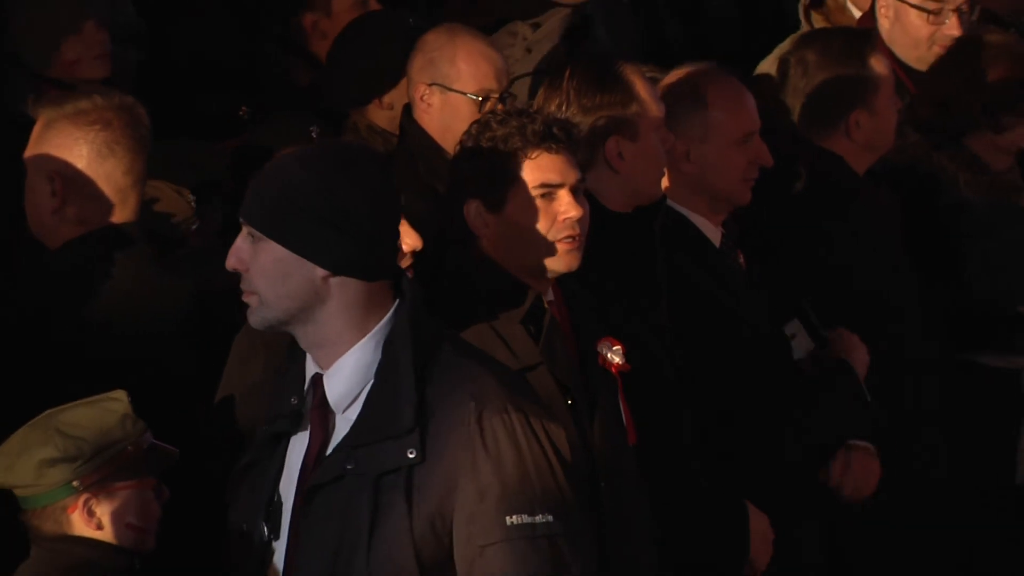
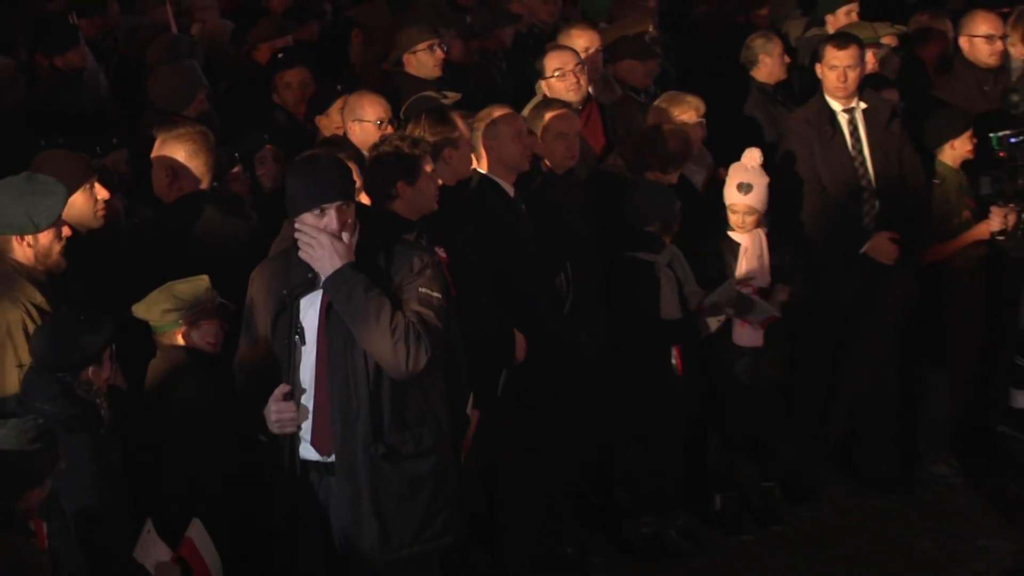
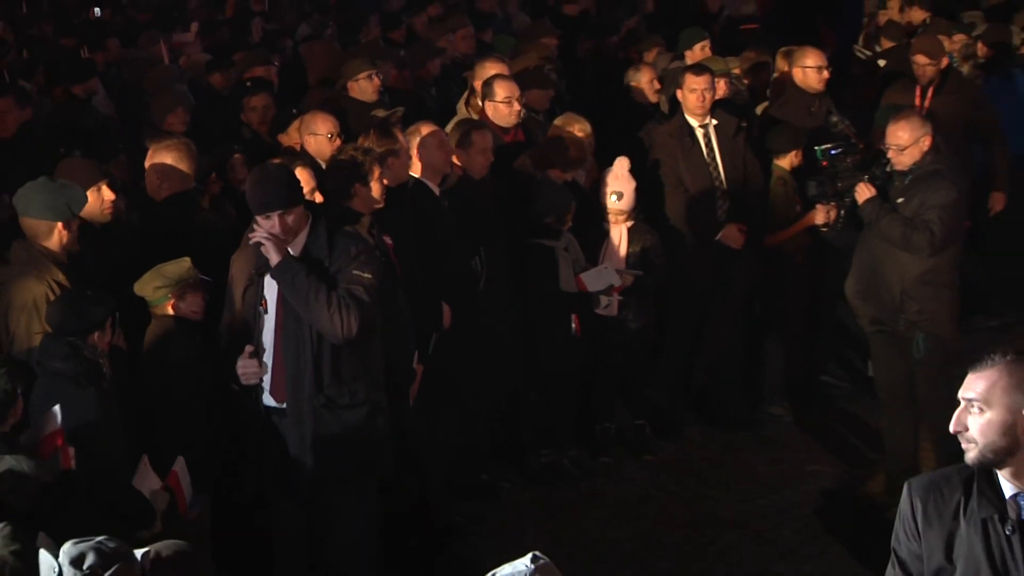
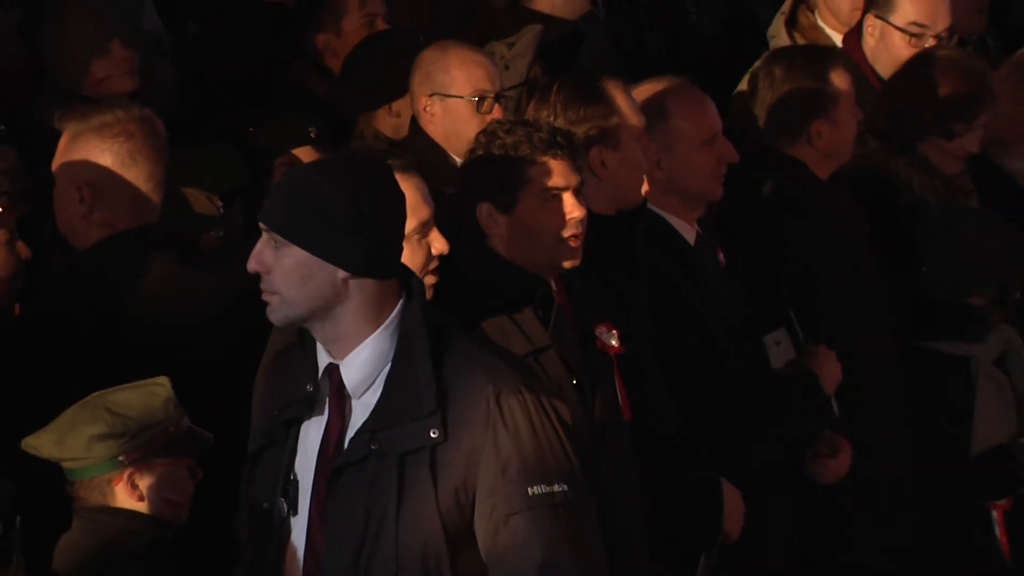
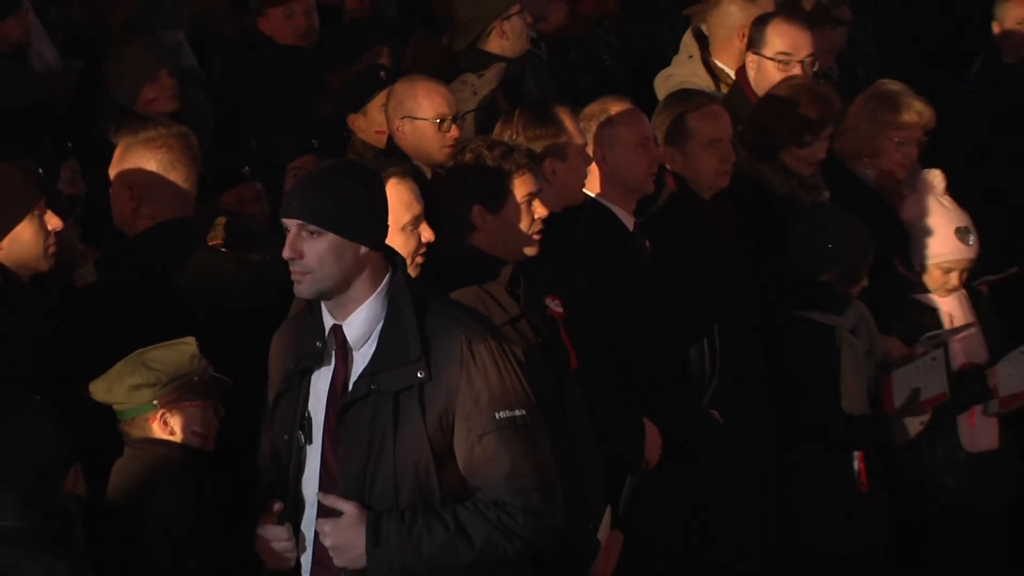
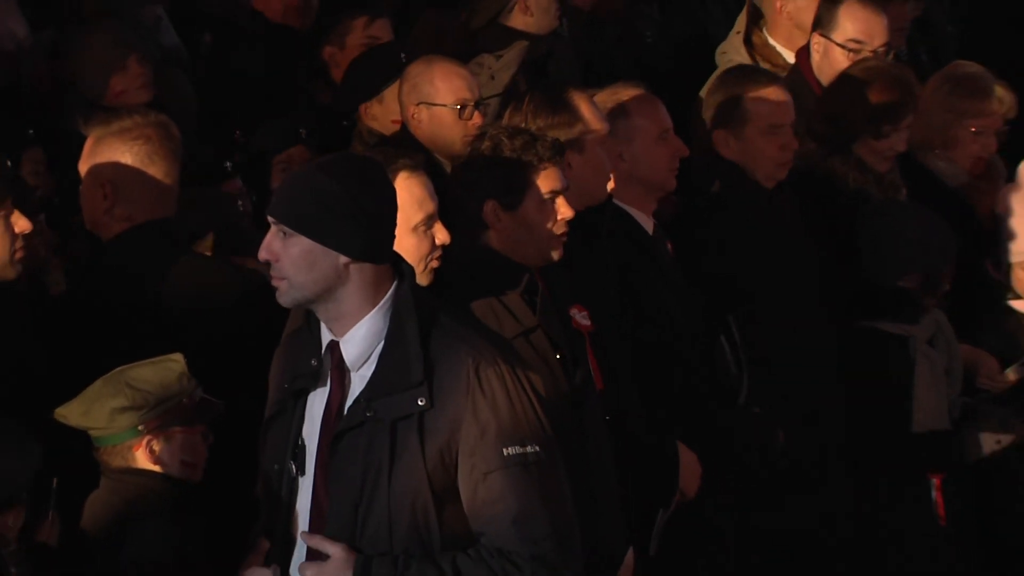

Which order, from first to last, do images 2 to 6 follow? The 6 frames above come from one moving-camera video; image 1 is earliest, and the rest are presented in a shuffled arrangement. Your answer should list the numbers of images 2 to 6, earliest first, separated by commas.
4, 6, 5, 2, 3
